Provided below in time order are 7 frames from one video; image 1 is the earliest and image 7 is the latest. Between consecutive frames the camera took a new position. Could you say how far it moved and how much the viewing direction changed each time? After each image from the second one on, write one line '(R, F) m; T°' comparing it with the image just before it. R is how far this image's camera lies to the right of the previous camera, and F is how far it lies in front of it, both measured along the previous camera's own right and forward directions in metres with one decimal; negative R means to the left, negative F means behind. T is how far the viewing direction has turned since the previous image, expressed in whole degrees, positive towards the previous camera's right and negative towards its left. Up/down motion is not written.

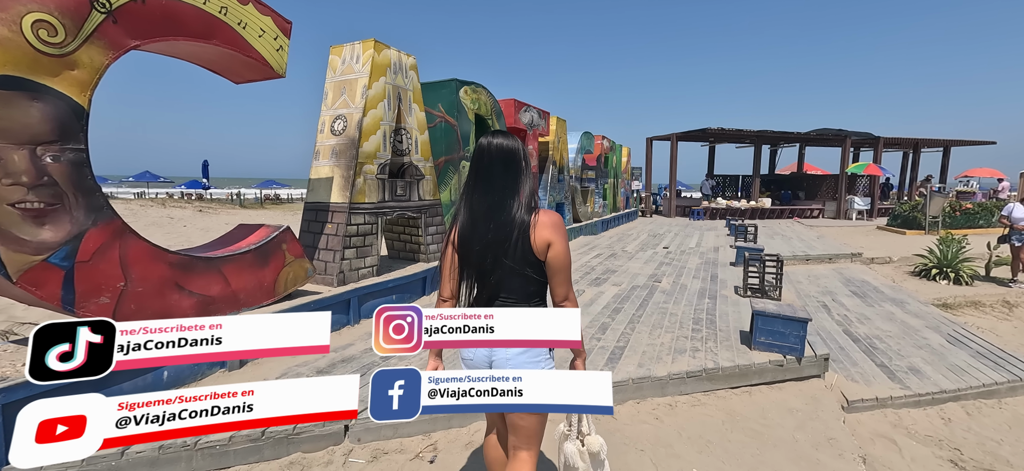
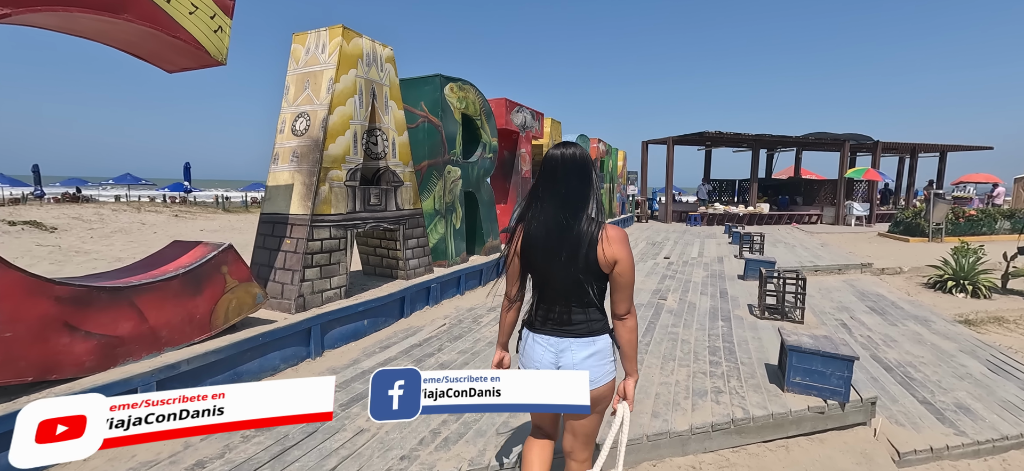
(0.0, +0.6) m; +1°
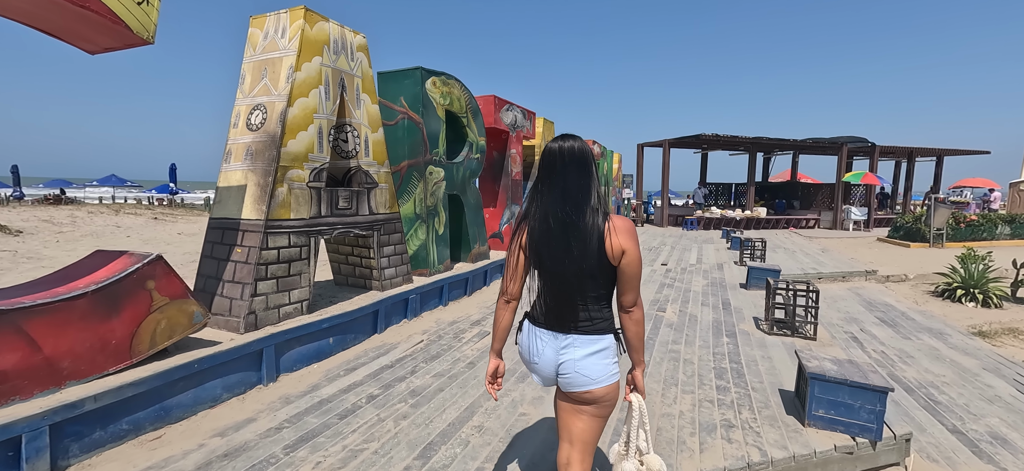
(+0.1, +0.5) m; +1°
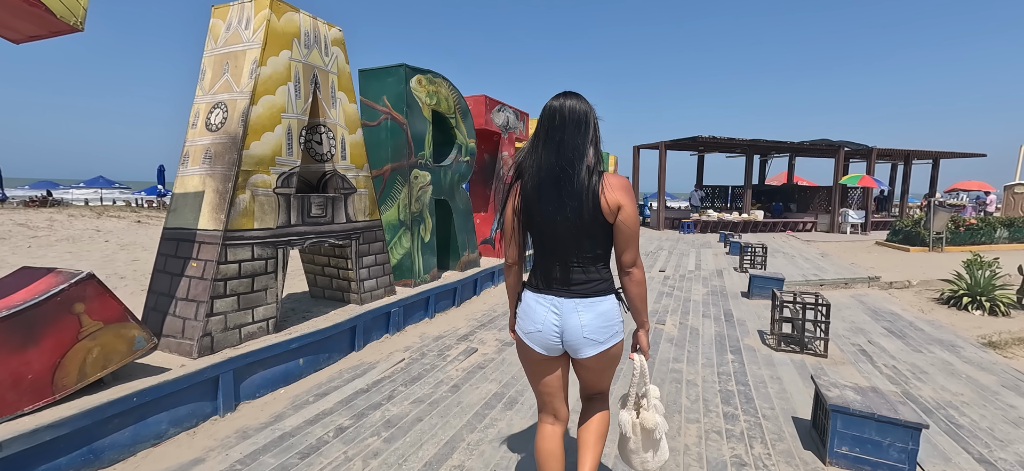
(+0.1, +0.3) m; +1°
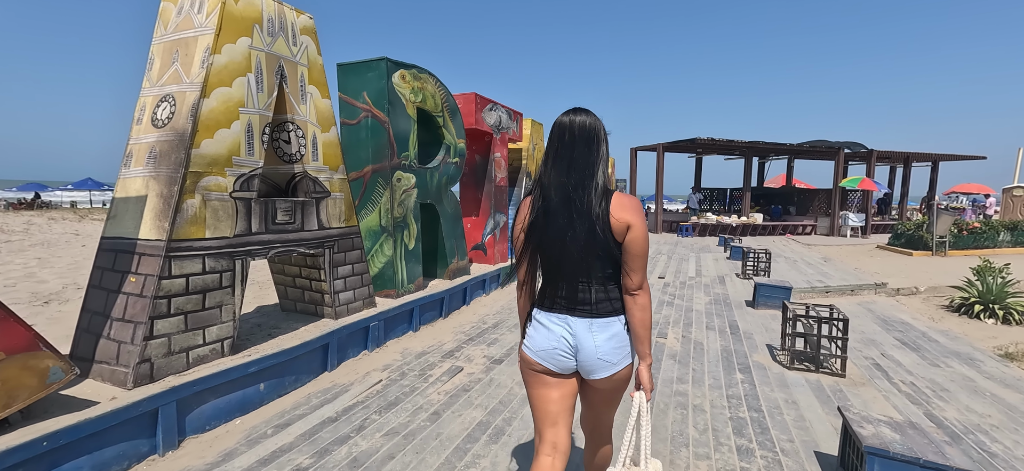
(+0.1, +0.4) m; 0°
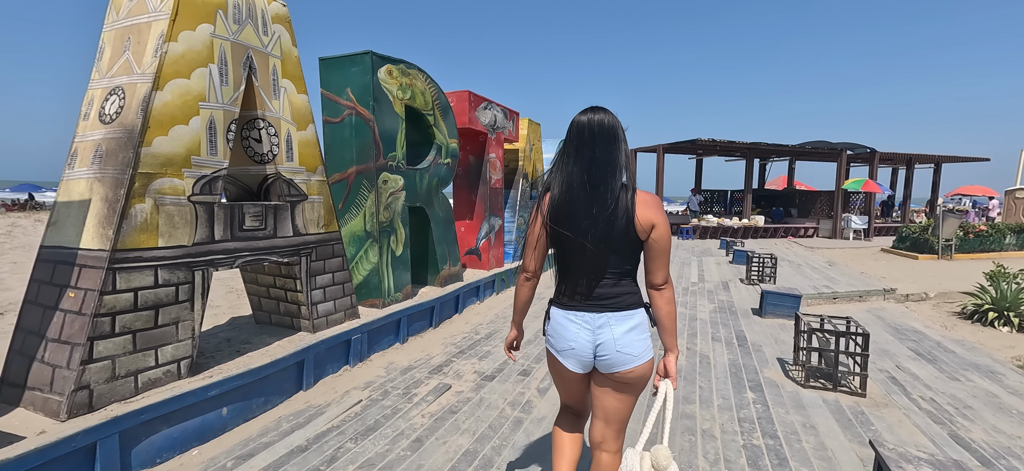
(+0.1, +0.3) m; 0°
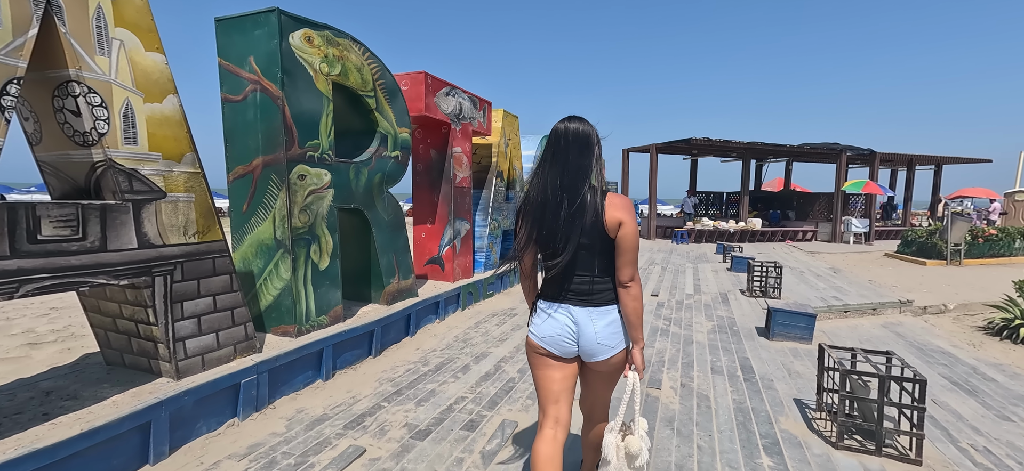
(+0.4, +1.0) m; +1°
